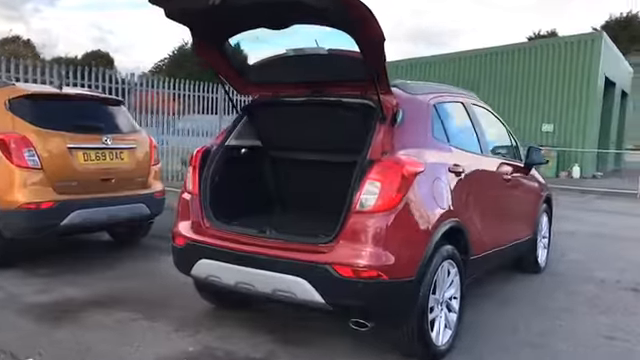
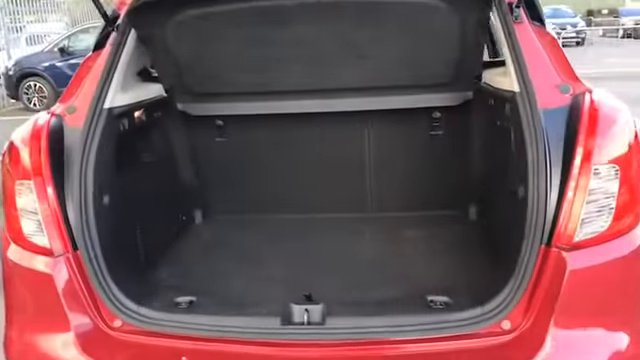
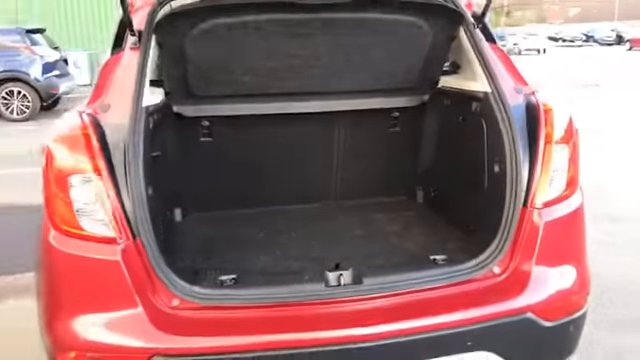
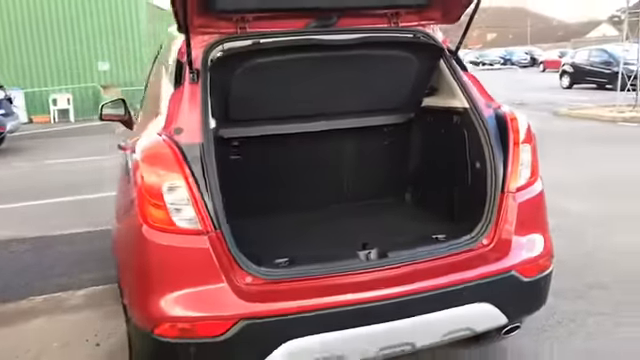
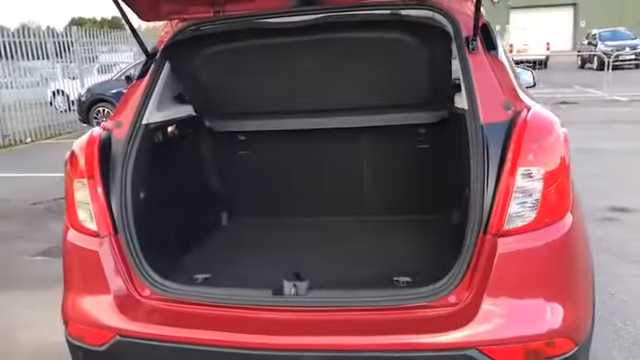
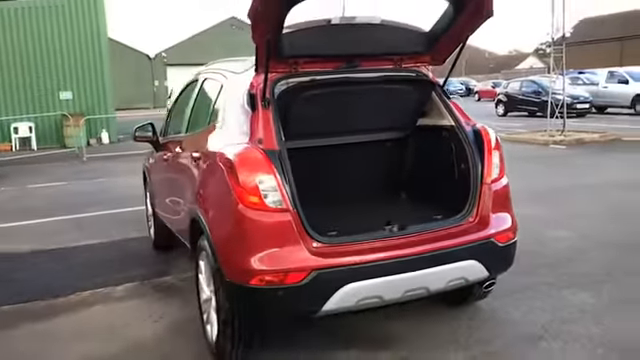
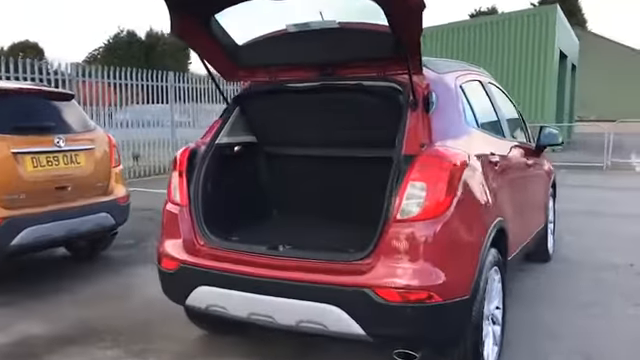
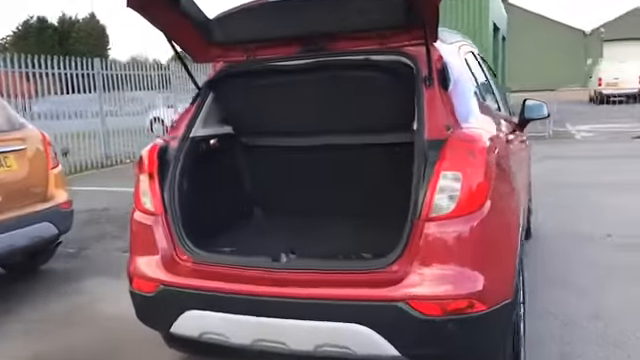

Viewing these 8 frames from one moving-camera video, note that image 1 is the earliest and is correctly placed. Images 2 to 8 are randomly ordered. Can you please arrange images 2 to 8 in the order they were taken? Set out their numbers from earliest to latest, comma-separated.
7, 8, 5, 2, 3, 4, 6
